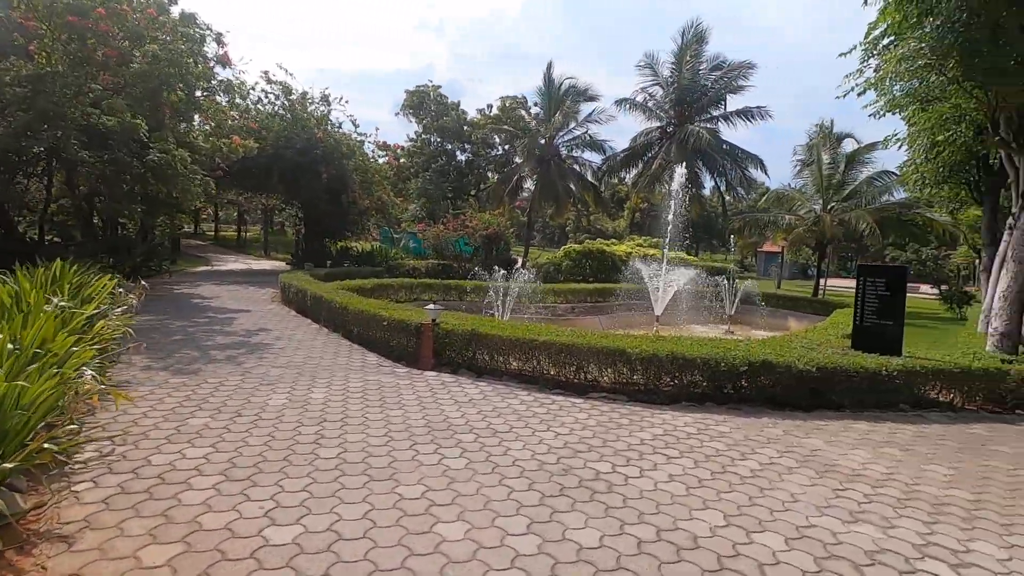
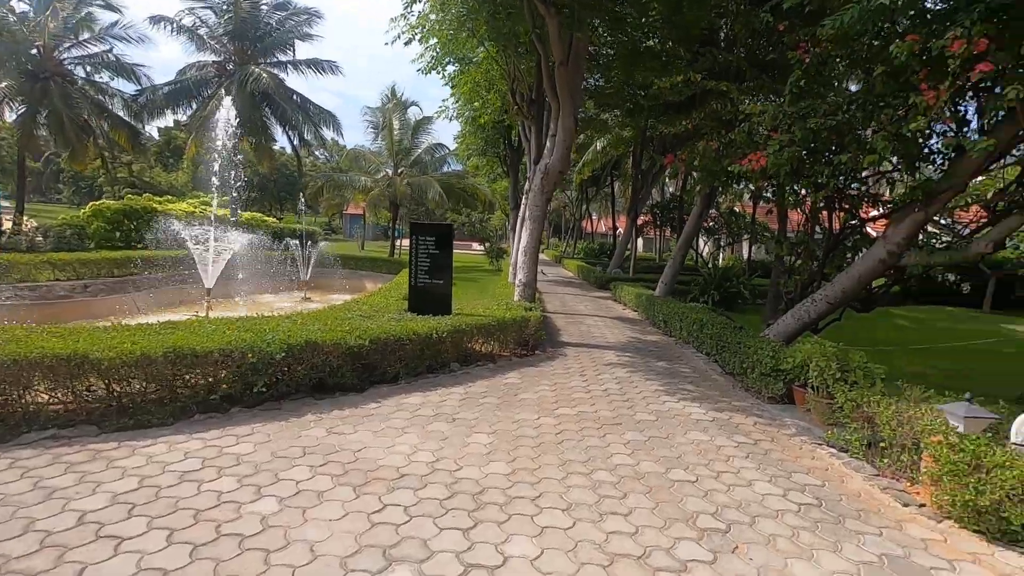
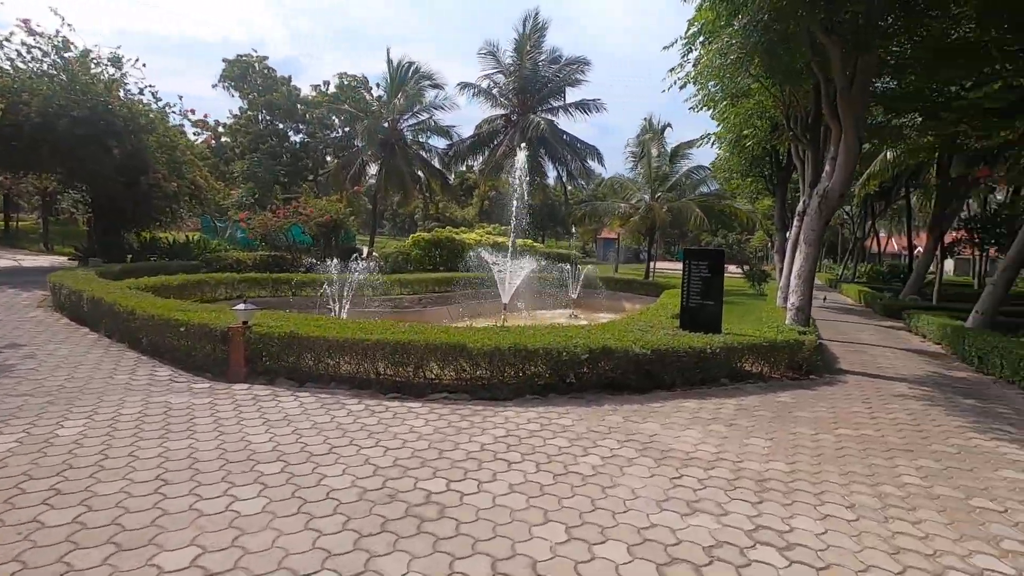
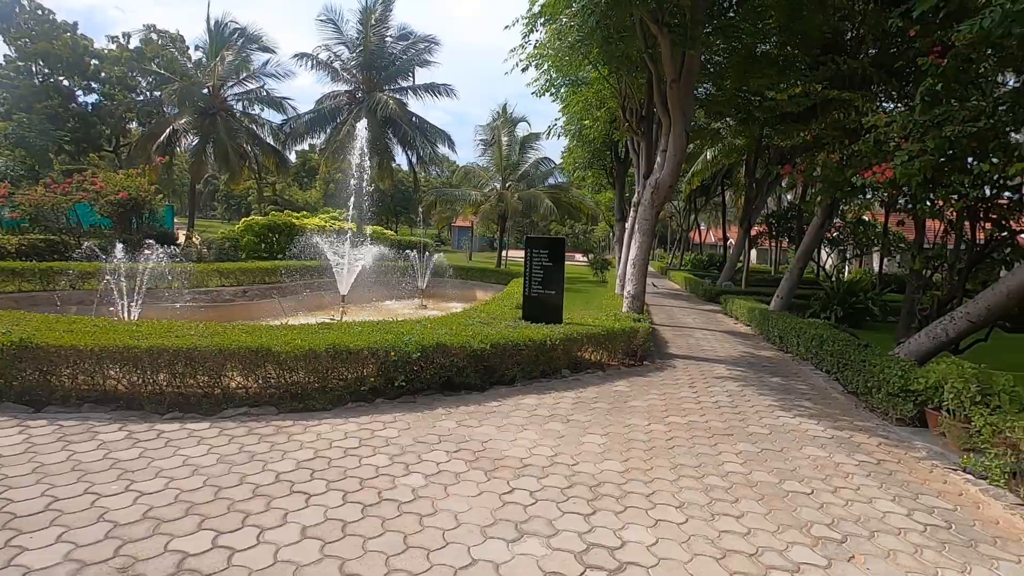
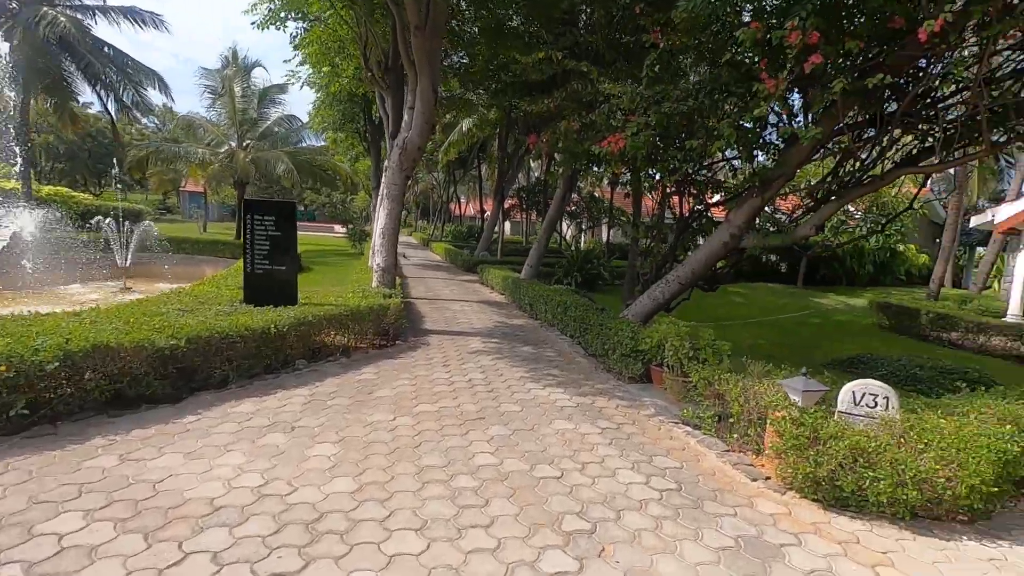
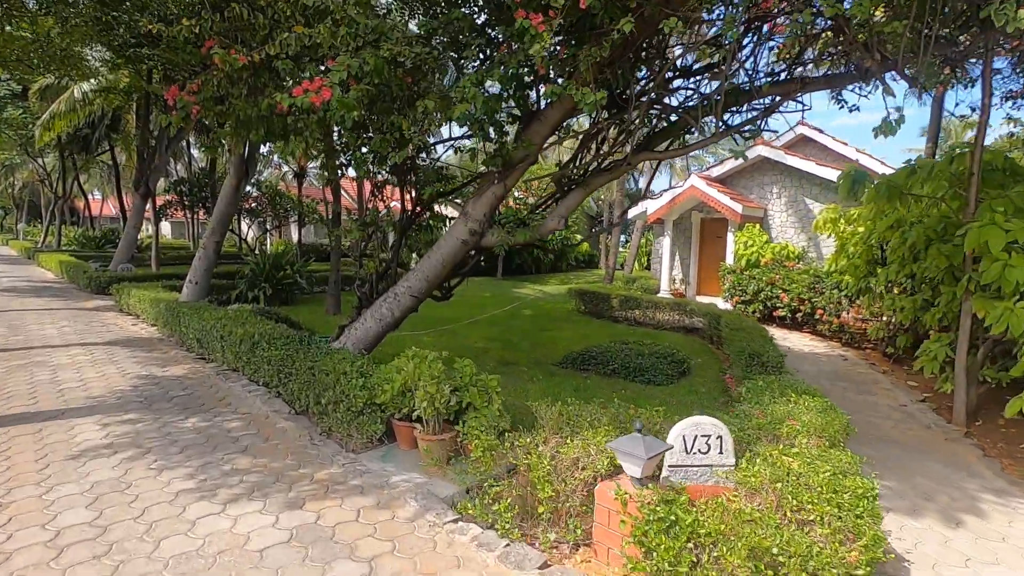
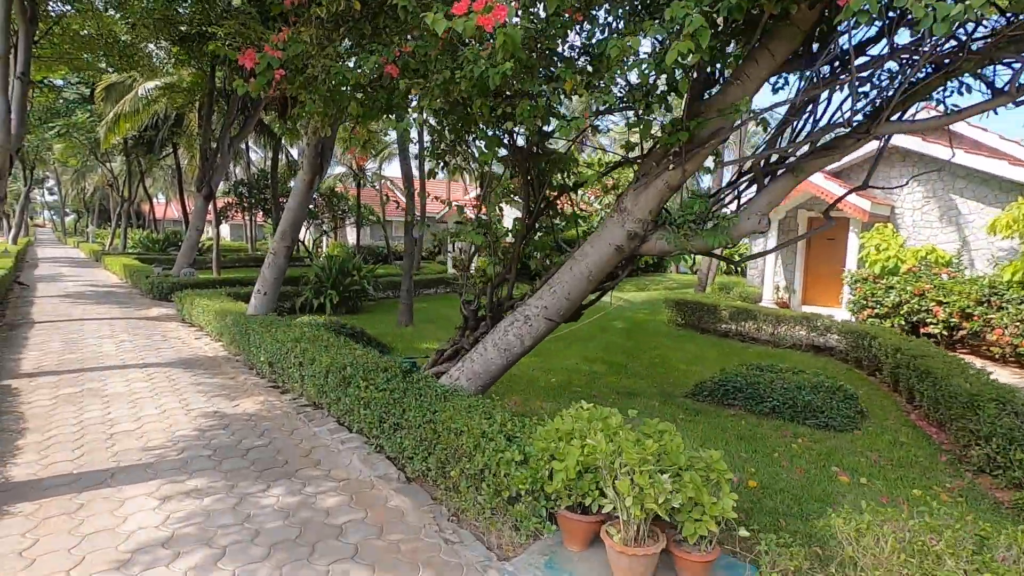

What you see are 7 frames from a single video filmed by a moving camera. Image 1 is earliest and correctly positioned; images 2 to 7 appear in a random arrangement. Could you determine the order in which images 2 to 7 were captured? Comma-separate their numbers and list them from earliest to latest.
3, 4, 2, 5, 6, 7
